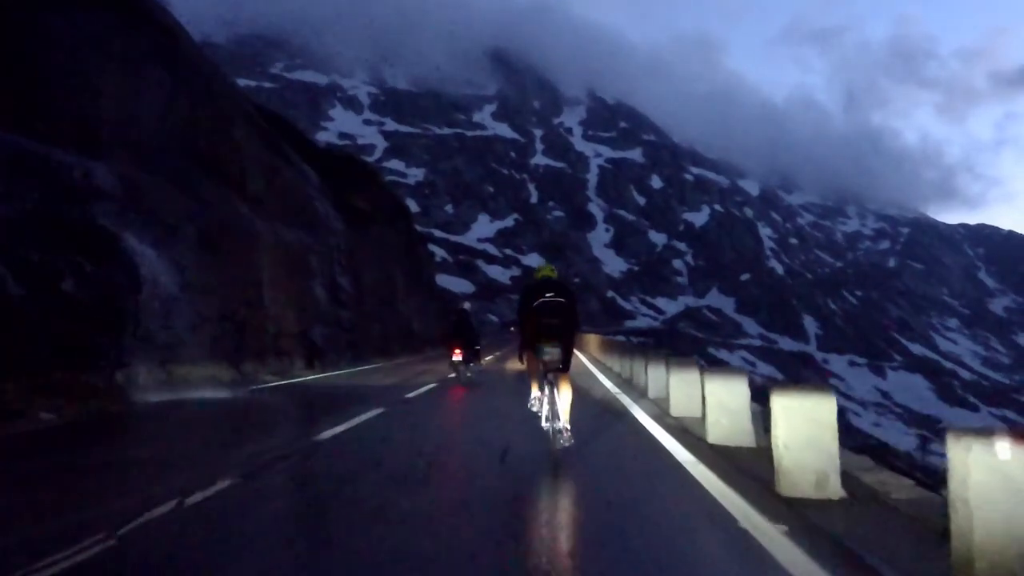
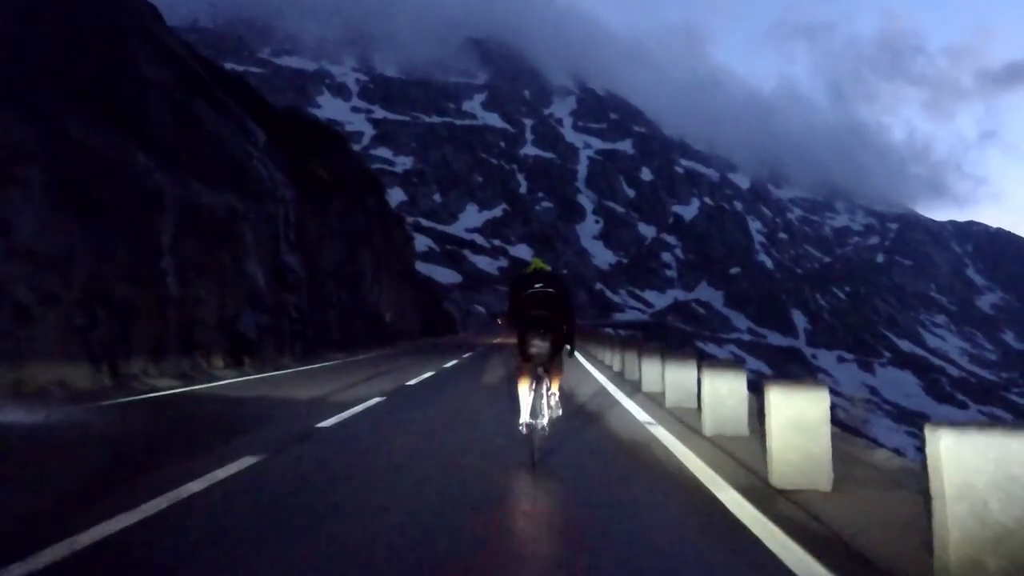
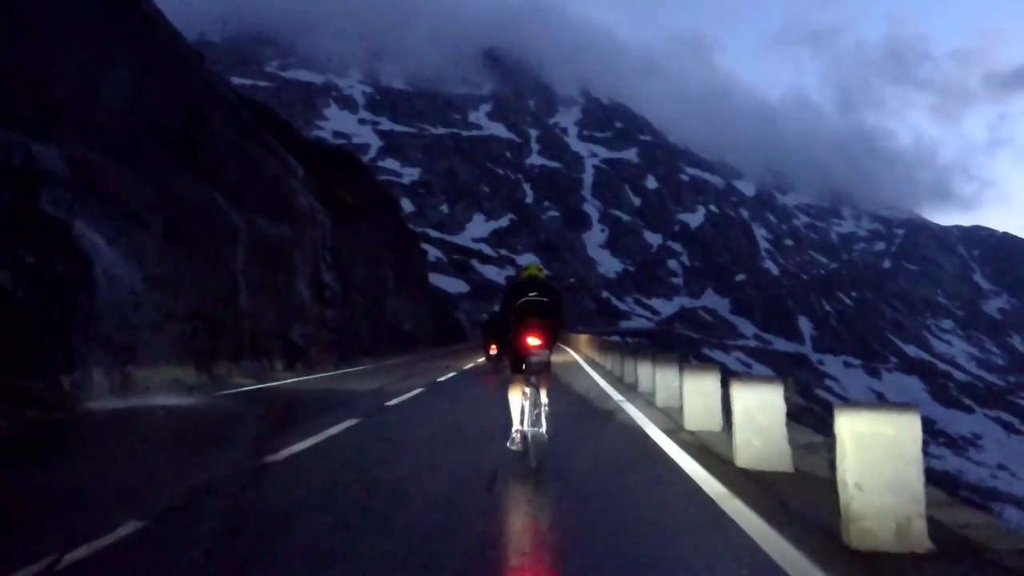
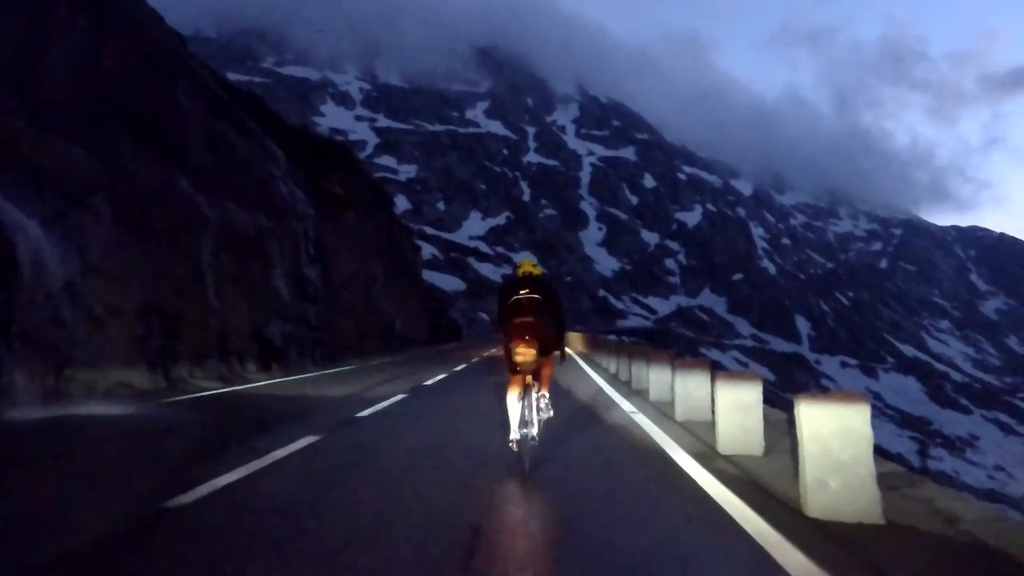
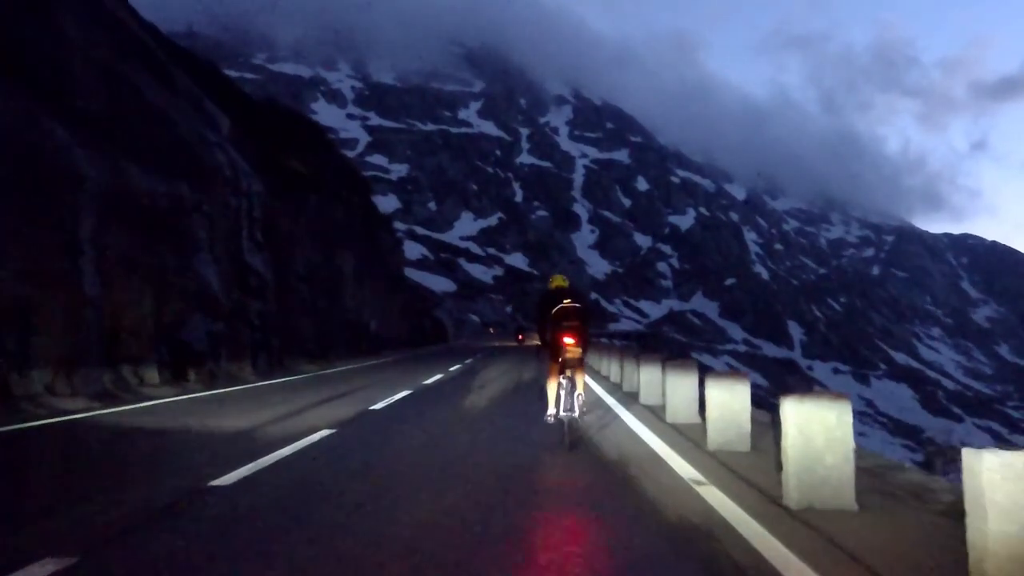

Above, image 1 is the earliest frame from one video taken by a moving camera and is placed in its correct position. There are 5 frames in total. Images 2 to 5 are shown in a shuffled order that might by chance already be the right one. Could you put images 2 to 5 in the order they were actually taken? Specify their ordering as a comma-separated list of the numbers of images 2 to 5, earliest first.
3, 4, 2, 5
